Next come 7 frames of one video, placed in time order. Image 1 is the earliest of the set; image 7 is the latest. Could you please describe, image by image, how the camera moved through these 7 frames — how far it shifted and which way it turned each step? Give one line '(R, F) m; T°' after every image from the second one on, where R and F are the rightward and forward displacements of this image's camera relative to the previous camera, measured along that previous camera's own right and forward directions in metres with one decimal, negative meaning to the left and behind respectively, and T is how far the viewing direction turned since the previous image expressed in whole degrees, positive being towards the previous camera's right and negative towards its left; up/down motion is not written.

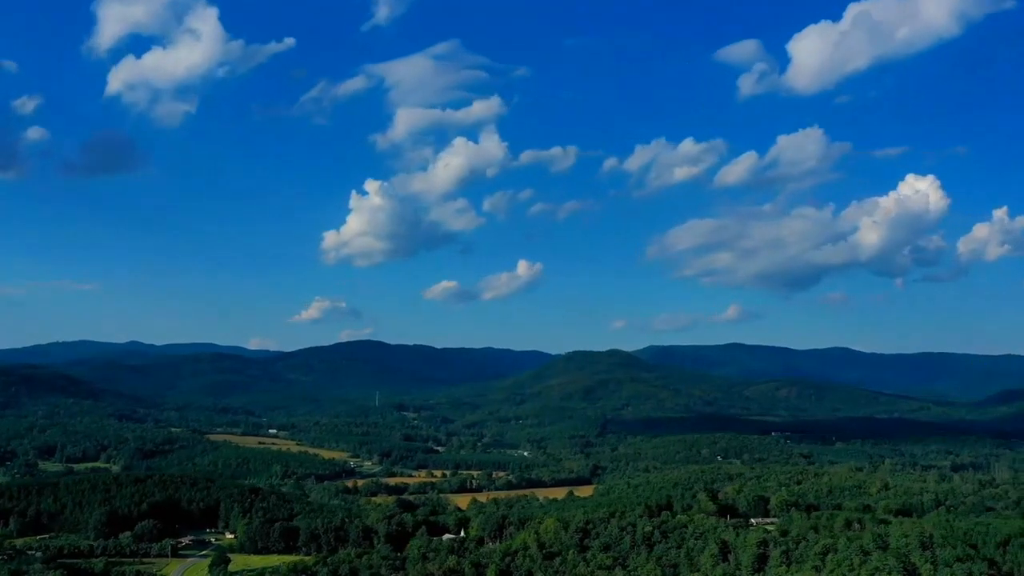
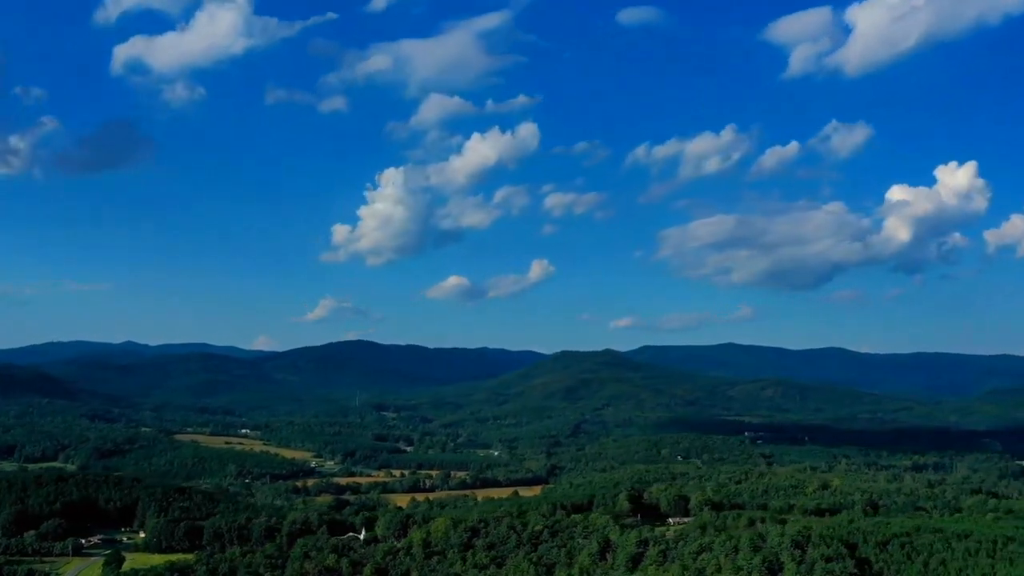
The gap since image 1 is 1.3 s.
(+5.6, -0.1) m; 0°
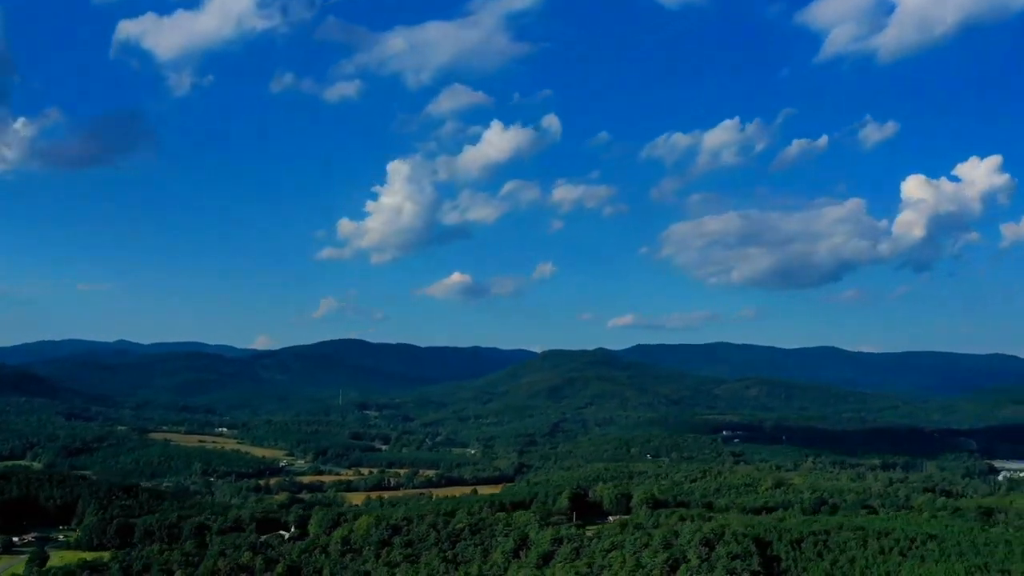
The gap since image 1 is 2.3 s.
(+3.8, -0.1) m; 0°
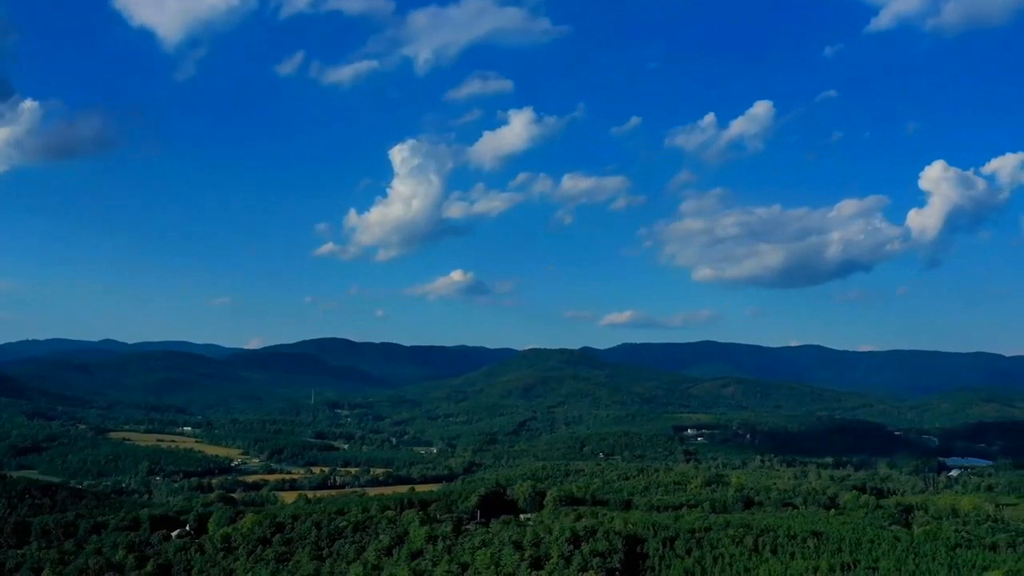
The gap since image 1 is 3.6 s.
(+5.5, -0.1) m; 0°
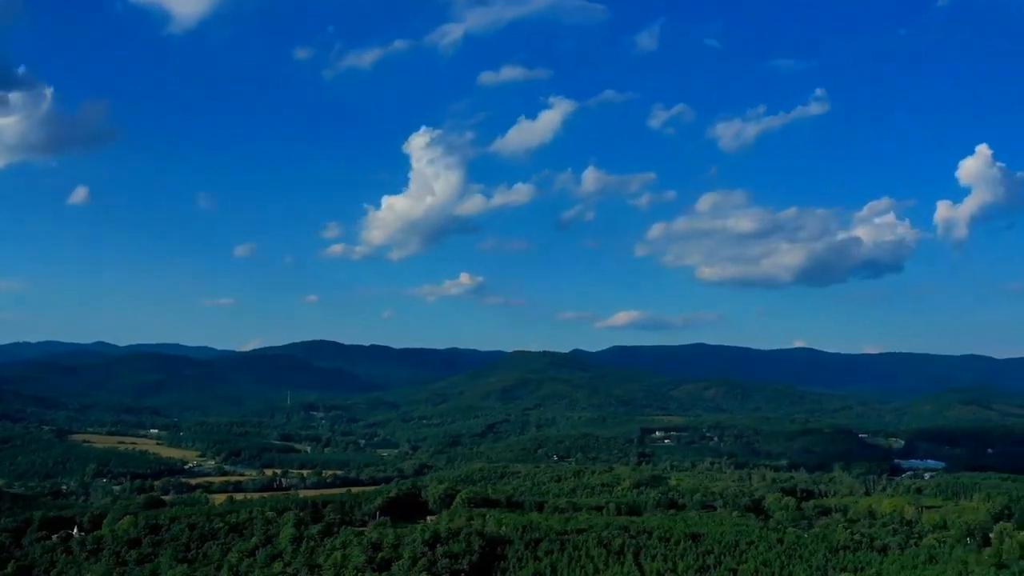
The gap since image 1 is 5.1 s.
(+6.3, -0.1) m; 0°
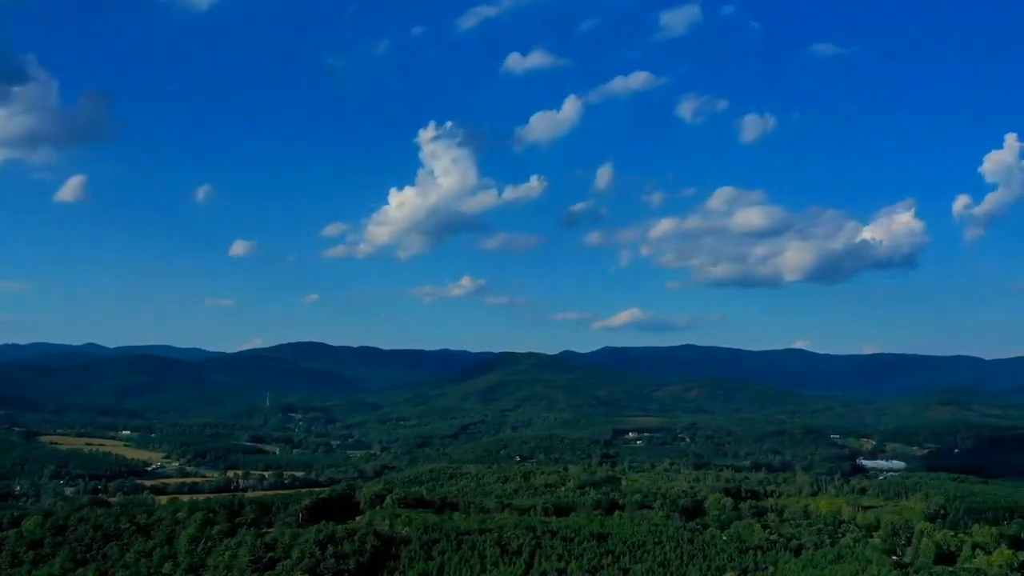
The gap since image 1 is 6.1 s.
(+4.6, -0.2) m; 0°
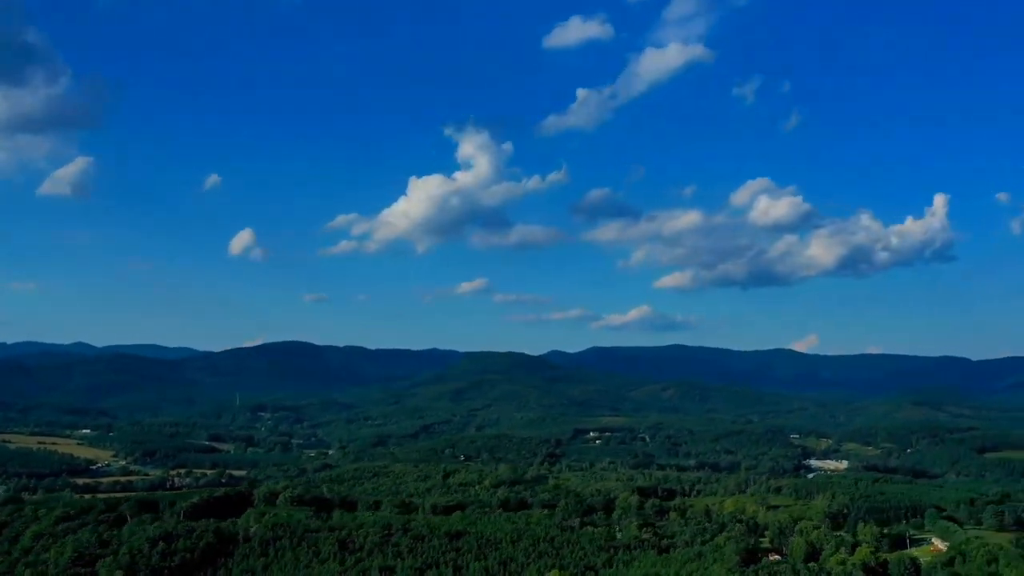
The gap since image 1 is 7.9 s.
(+7.4, -0.2) m; 0°
